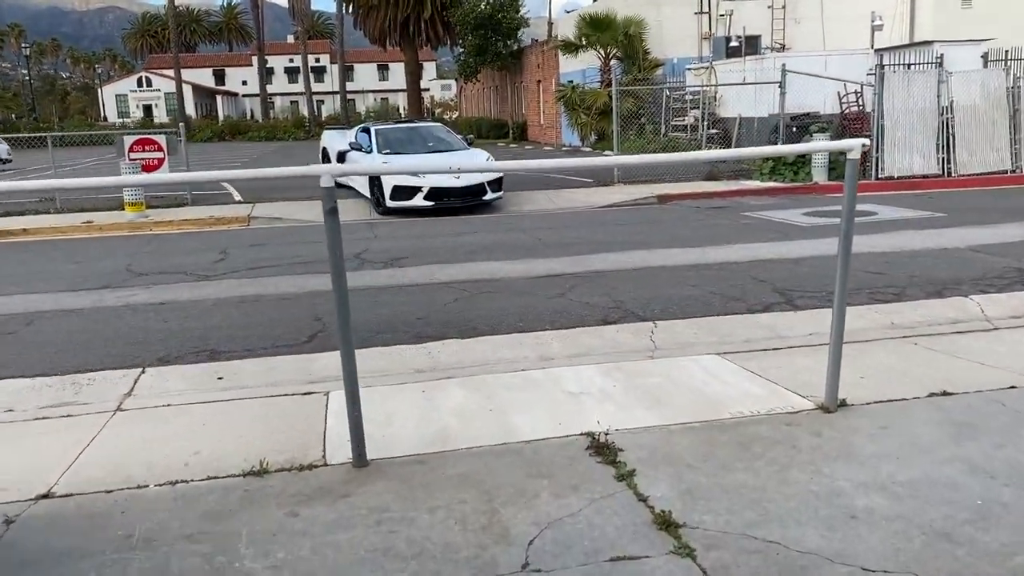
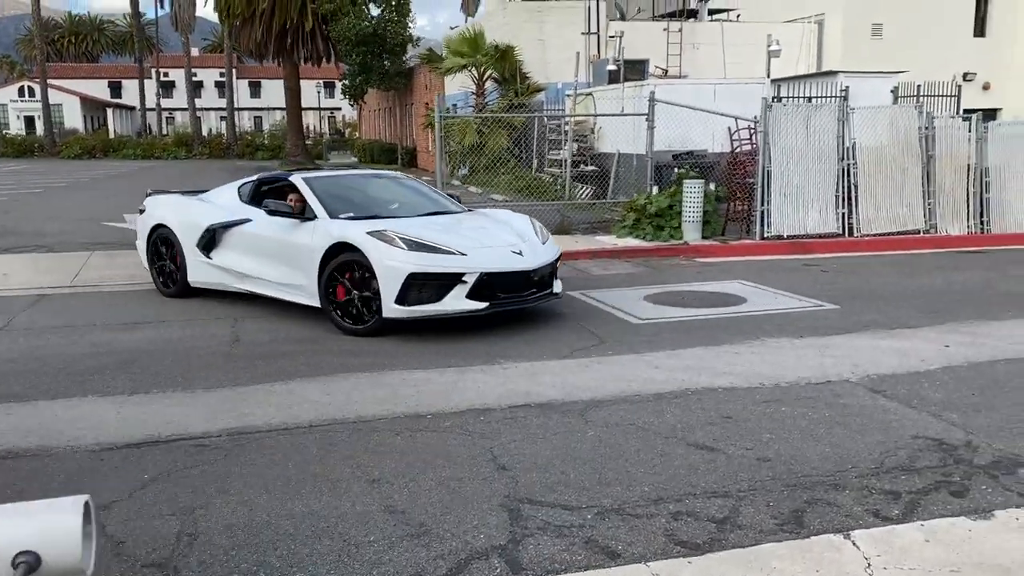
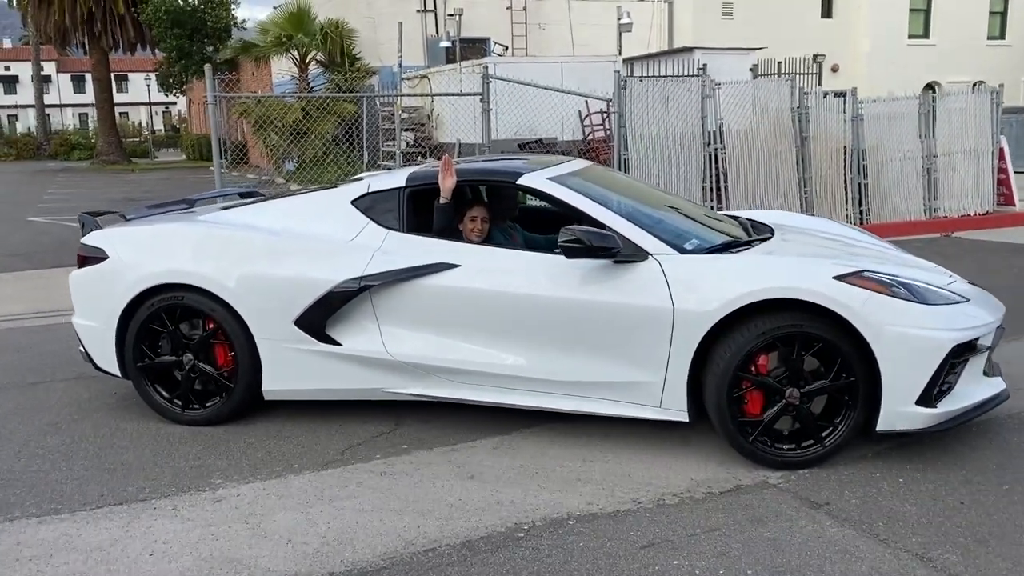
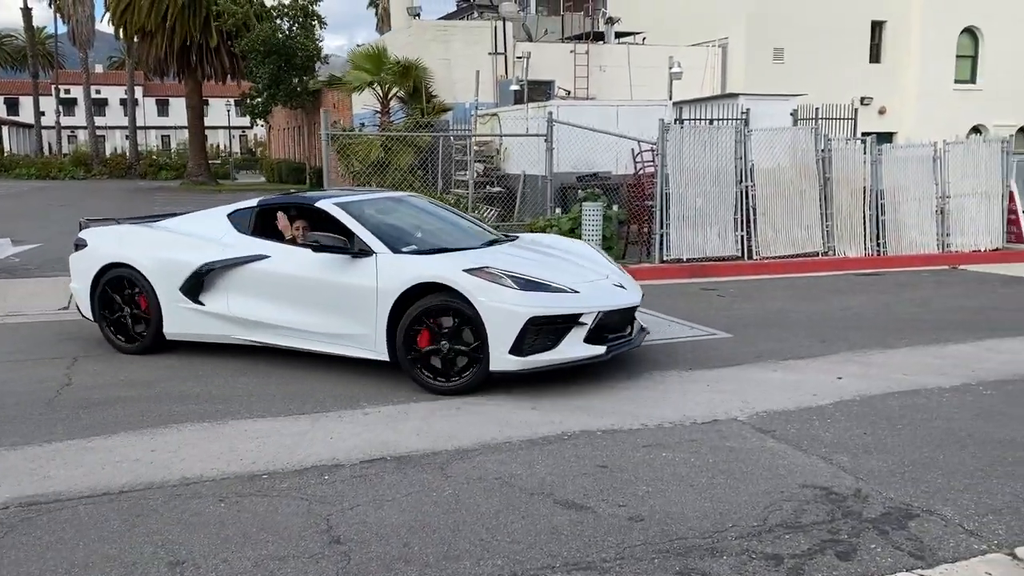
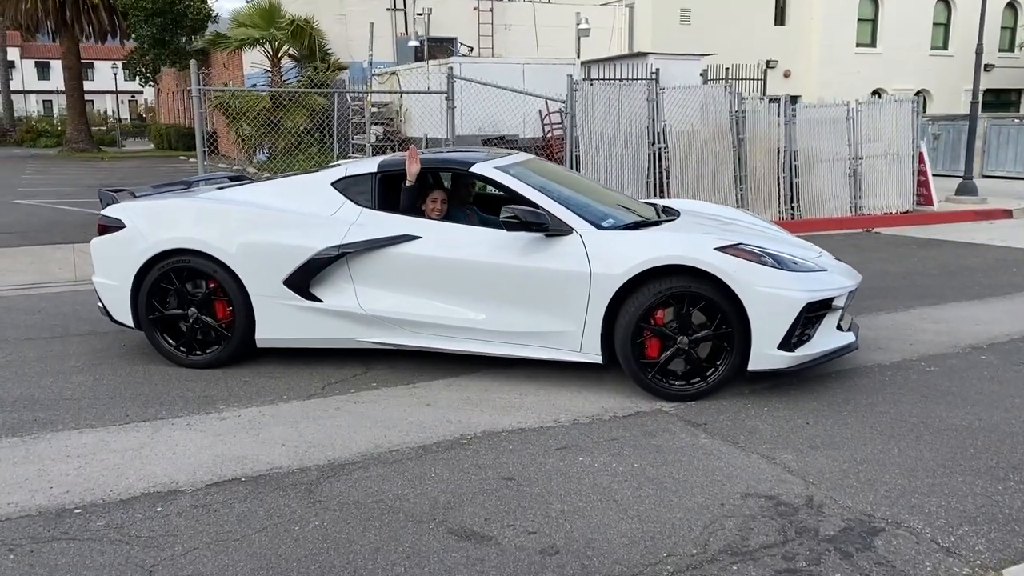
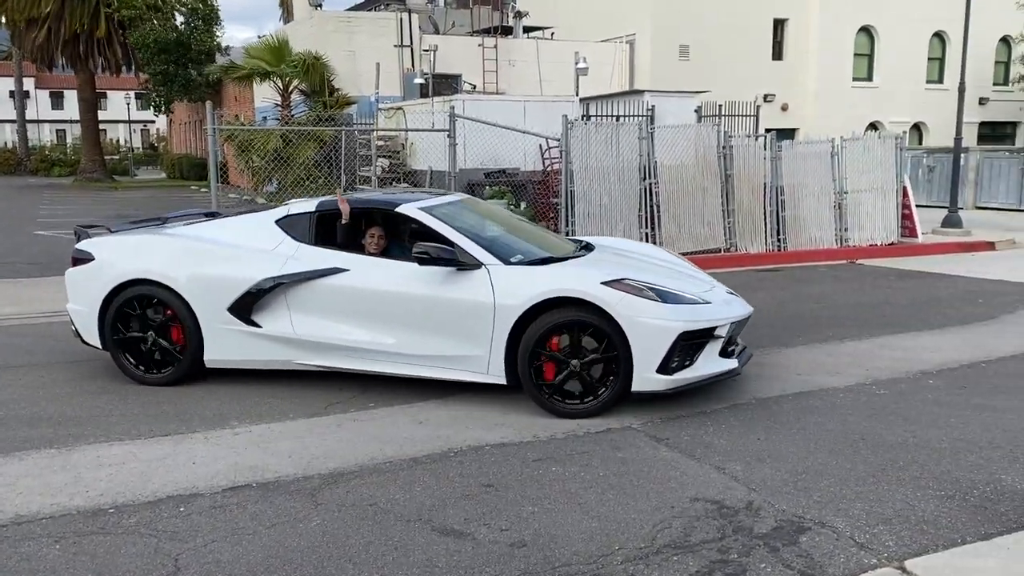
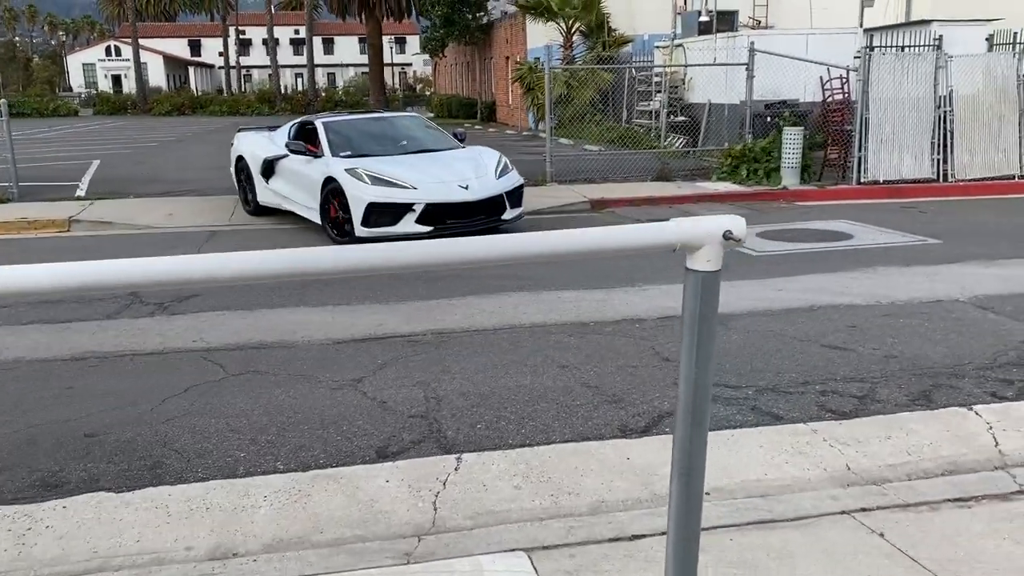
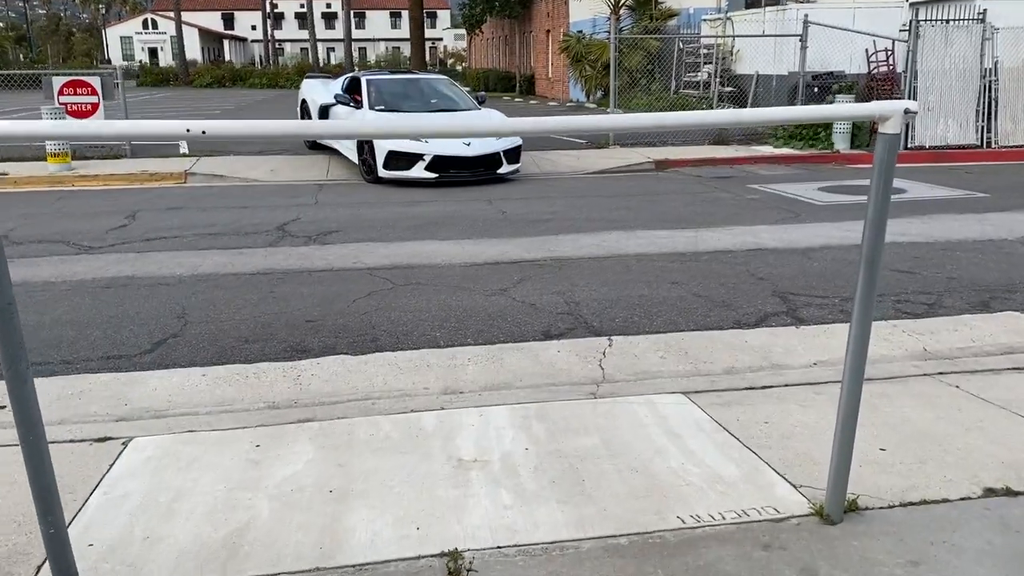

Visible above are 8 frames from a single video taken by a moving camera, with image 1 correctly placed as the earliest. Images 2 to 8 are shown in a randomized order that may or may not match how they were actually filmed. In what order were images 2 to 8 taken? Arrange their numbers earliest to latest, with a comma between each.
8, 7, 2, 4, 6, 5, 3
